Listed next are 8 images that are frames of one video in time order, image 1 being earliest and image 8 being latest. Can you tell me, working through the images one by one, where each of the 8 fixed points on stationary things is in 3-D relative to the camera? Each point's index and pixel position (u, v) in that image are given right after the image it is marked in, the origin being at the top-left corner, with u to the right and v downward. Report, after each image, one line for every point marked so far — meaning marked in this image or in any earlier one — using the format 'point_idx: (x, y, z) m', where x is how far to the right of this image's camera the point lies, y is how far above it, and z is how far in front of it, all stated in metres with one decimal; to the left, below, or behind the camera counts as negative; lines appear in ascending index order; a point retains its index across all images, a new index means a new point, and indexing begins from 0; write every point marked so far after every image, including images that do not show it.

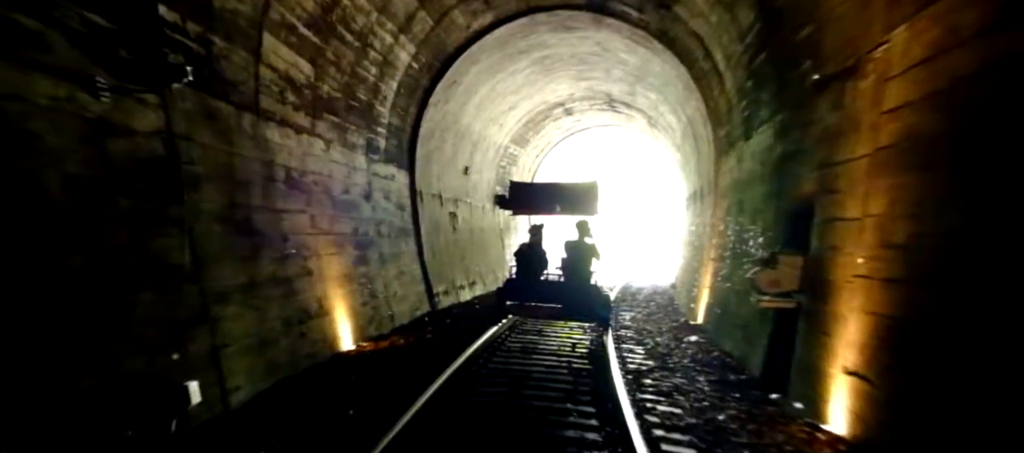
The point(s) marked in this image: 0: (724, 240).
0: (+3.7, -0.2, +7.3) m
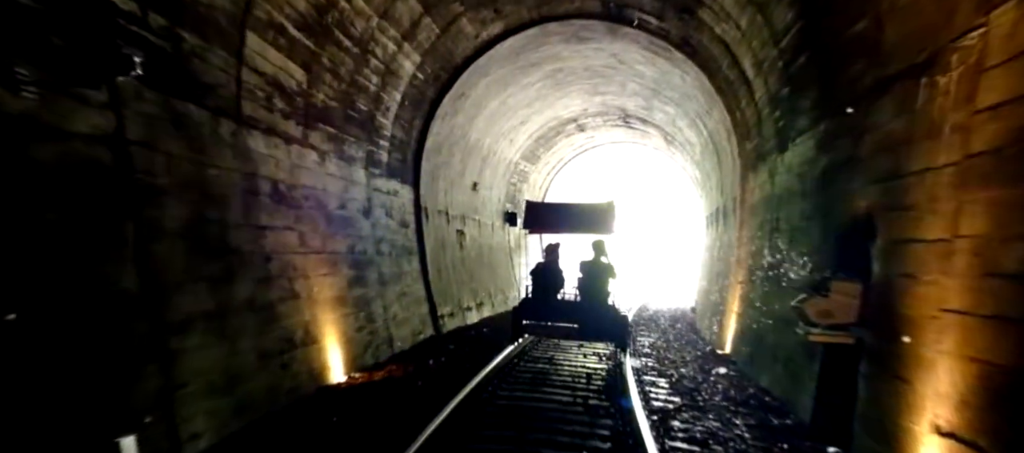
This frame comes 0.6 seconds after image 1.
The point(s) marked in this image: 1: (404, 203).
0: (+3.9, -0.6, +6.7) m
1: (-2.1, +0.5, +7.9) m
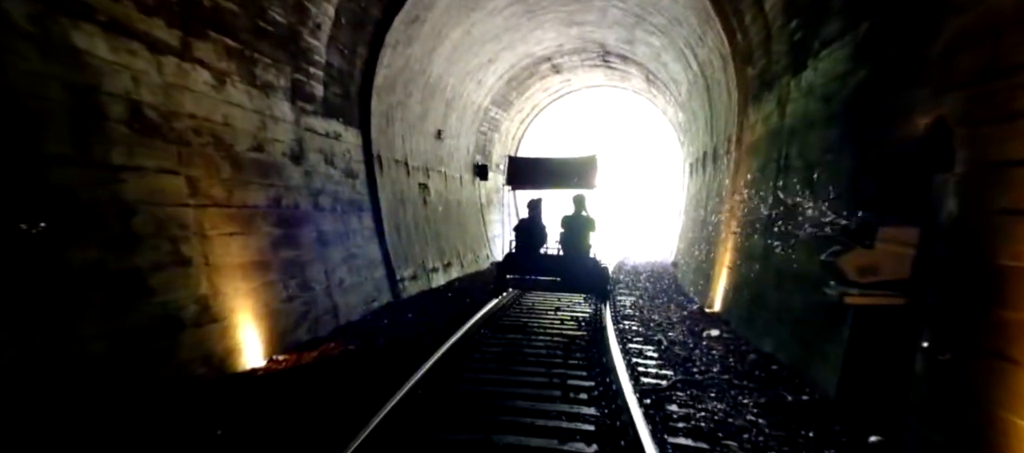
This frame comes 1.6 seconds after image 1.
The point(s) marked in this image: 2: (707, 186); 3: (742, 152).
0: (+3.4, +0.2, +5.9) m
1: (-2.7, +1.3, +6.7) m
2: (+4.6, +1.0, +9.8) m
3: (+3.8, +1.2, +6.8) m
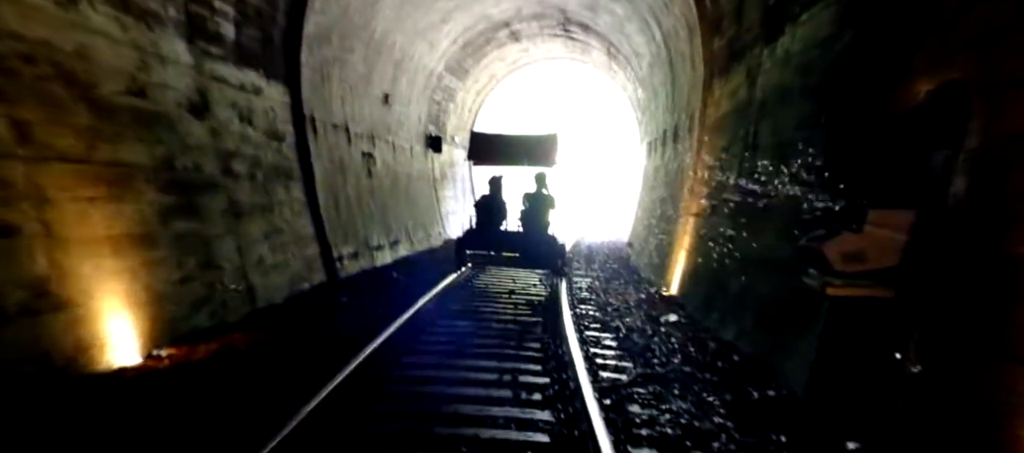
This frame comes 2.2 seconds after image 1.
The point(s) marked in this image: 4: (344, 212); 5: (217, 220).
0: (+2.8, +0.5, +5.6) m
1: (-3.4, +1.7, +5.7) m
2: (+3.6, +1.4, +9.5) m
3: (+3.1, +1.5, +6.5) m
4: (-3.3, +0.3, +8.1) m
5: (-3.2, +0.1, +4.5) m
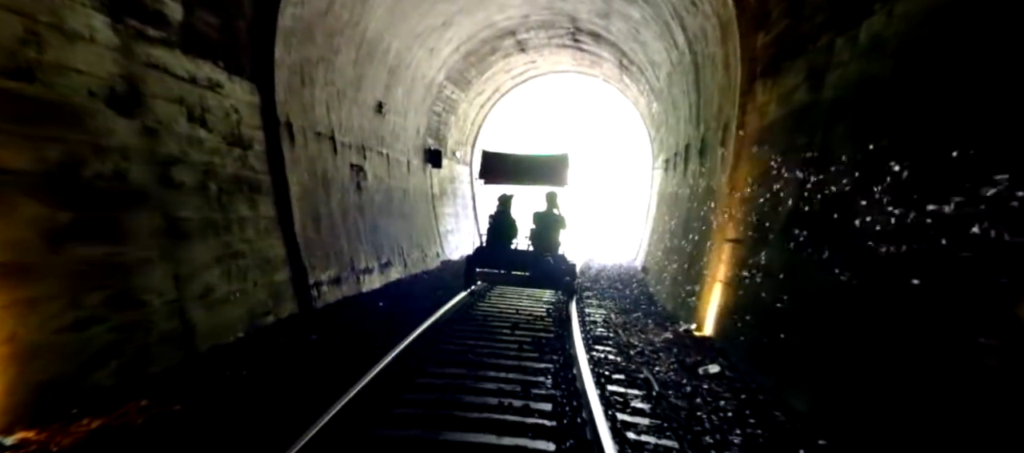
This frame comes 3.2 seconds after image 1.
0: (+2.8, +0.1, +4.7) m
1: (-3.3, +1.4, +4.9) m
2: (+3.7, +0.9, +8.6) m
3: (+3.1, +1.2, +5.6) m
4: (-3.2, -0.1, +7.1) m
5: (-3.1, -0.1, +3.6) m
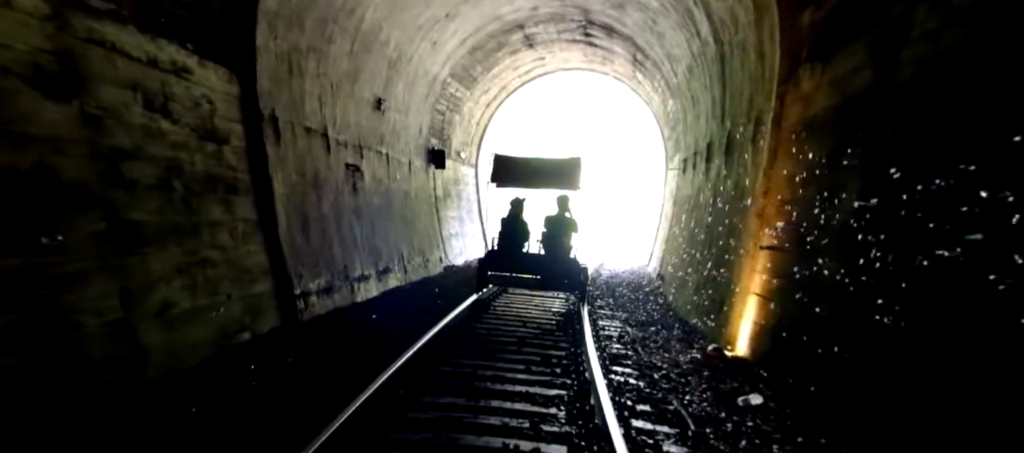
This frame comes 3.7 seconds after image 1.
0: (+2.9, +0.1, +4.0) m
1: (-3.2, +1.4, +4.3) m
2: (+3.8, +0.8, +7.9) m
3: (+3.2, +1.1, +5.0) m
4: (-3.1, -0.1, +6.5) m
5: (-3.1, -0.2, +3.0) m
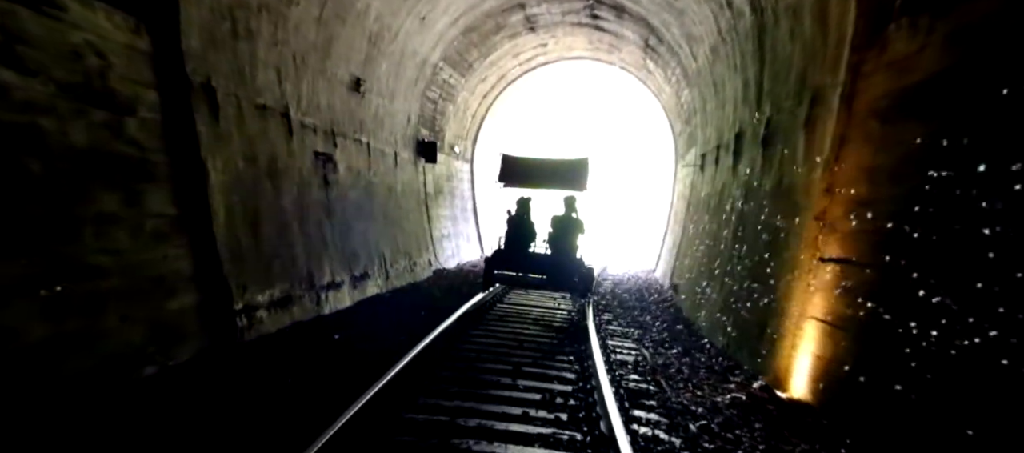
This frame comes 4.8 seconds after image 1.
0: (+2.9, 0.0, +2.9) m
1: (-3.2, +1.4, +3.2) m
2: (+3.8, +0.7, +6.8) m
3: (+3.2, +1.0, +3.9) m
4: (-3.1, -0.1, +5.4) m
5: (-3.1, -0.2, +1.8) m
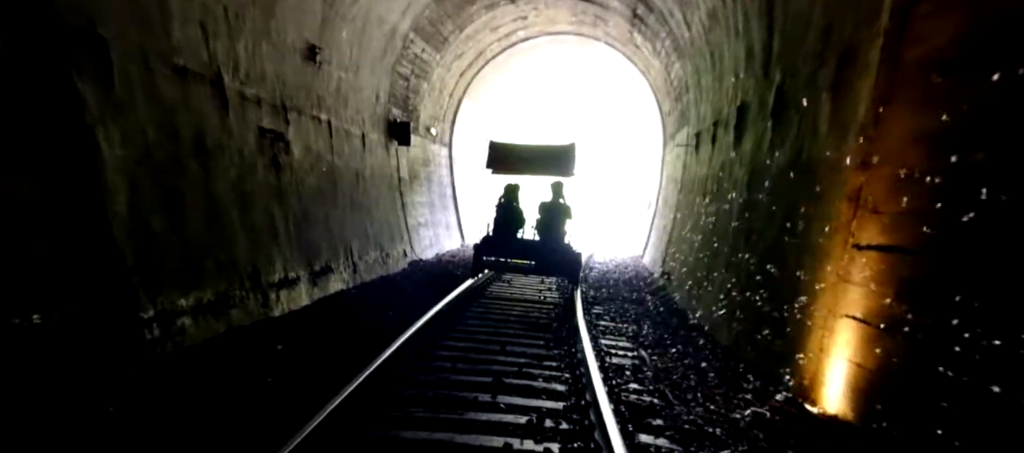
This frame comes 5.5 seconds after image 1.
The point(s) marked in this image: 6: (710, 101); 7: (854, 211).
0: (+2.7, +0.1, +2.2) m
1: (-3.4, +1.4, +2.2) m
2: (+3.4, +1.0, +6.2) m
3: (+3.0, +1.2, +3.2) m
4: (-3.4, 0.0, +4.5) m
5: (-3.2, -0.2, +0.9) m
6: (+3.8, +2.4, +8.0) m
7: (+2.9, +0.1, +3.6) m
